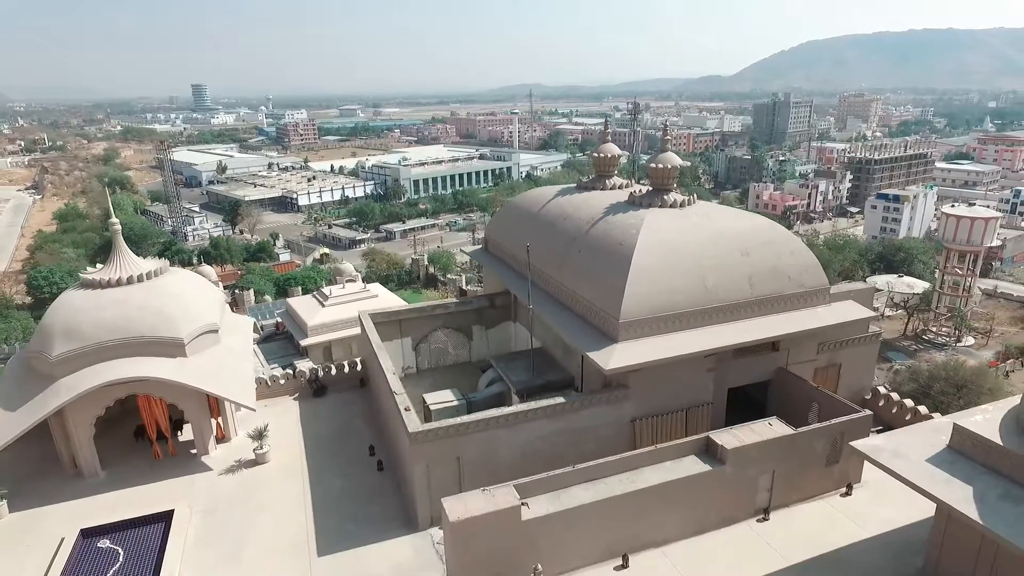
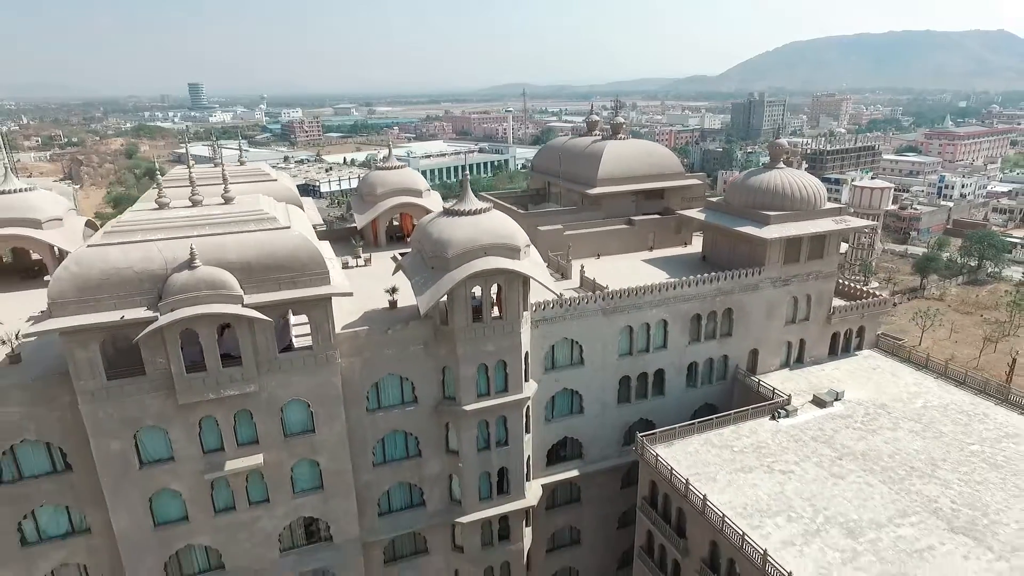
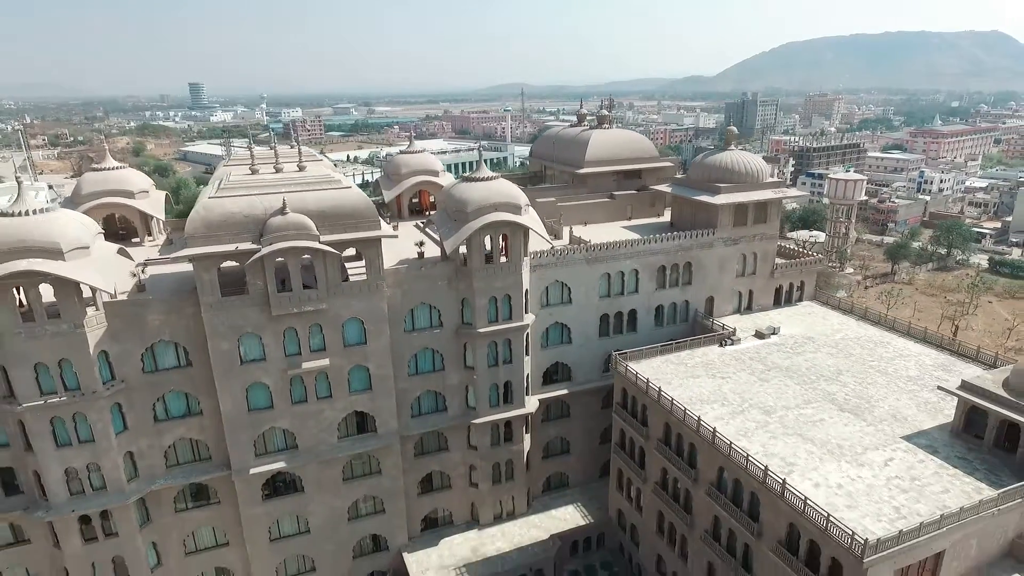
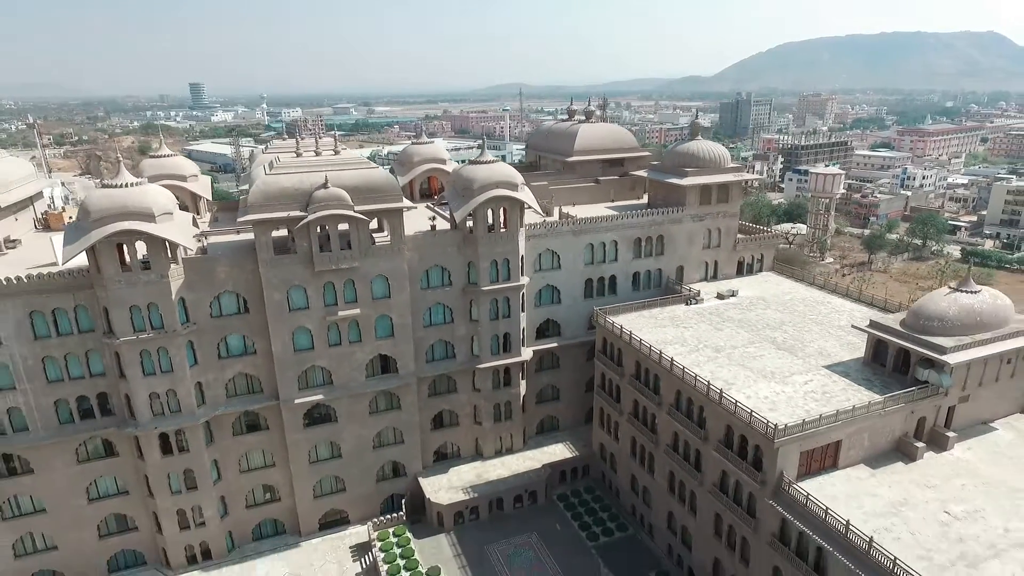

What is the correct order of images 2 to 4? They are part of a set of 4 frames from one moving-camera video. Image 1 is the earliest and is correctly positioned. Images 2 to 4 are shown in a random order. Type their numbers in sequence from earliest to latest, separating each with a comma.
2, 3, 4
